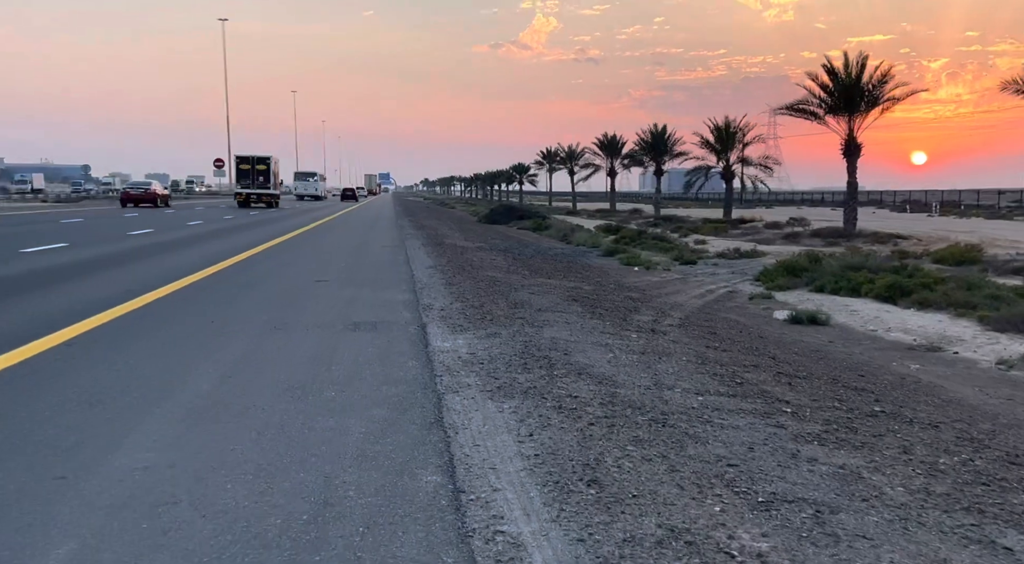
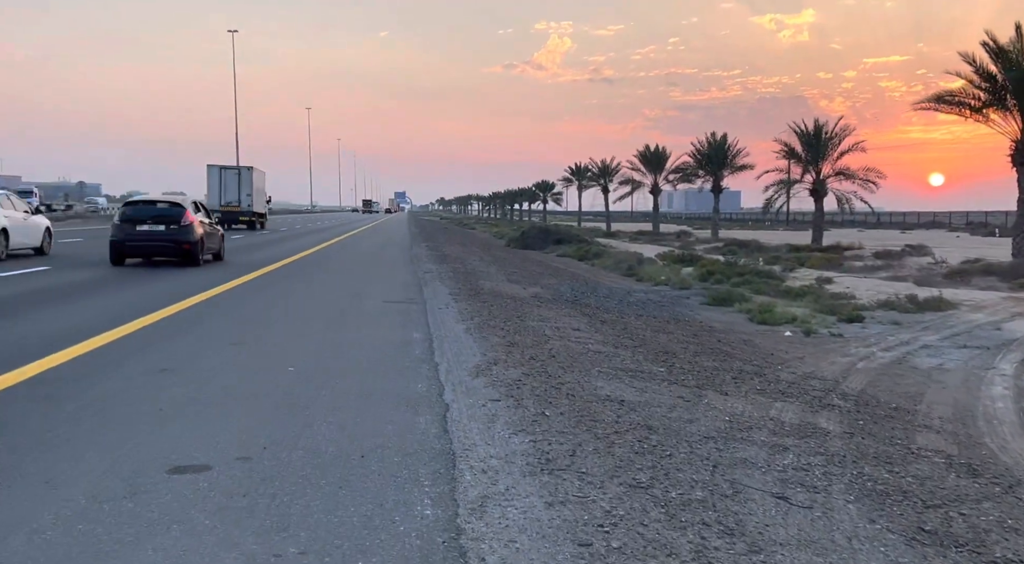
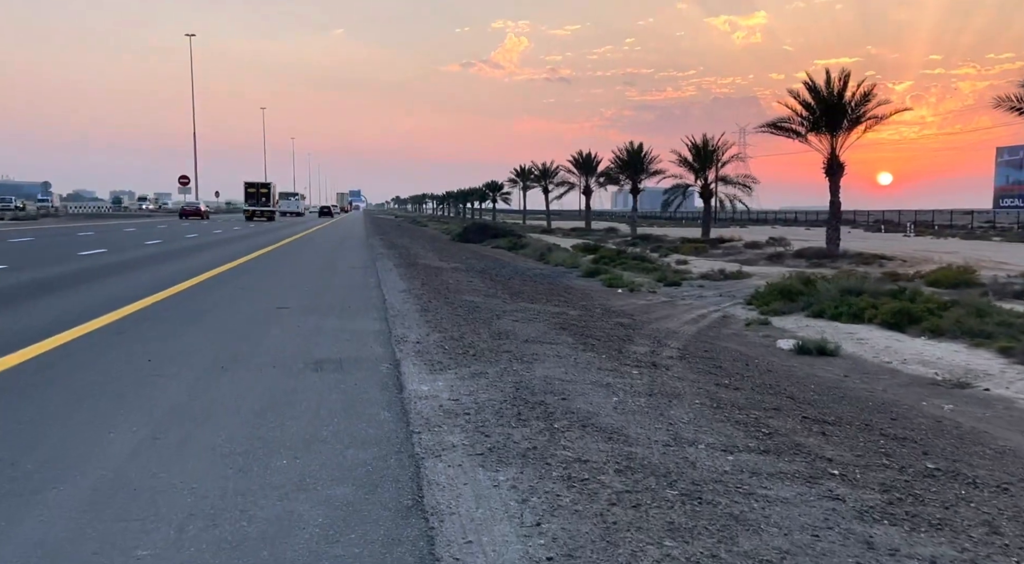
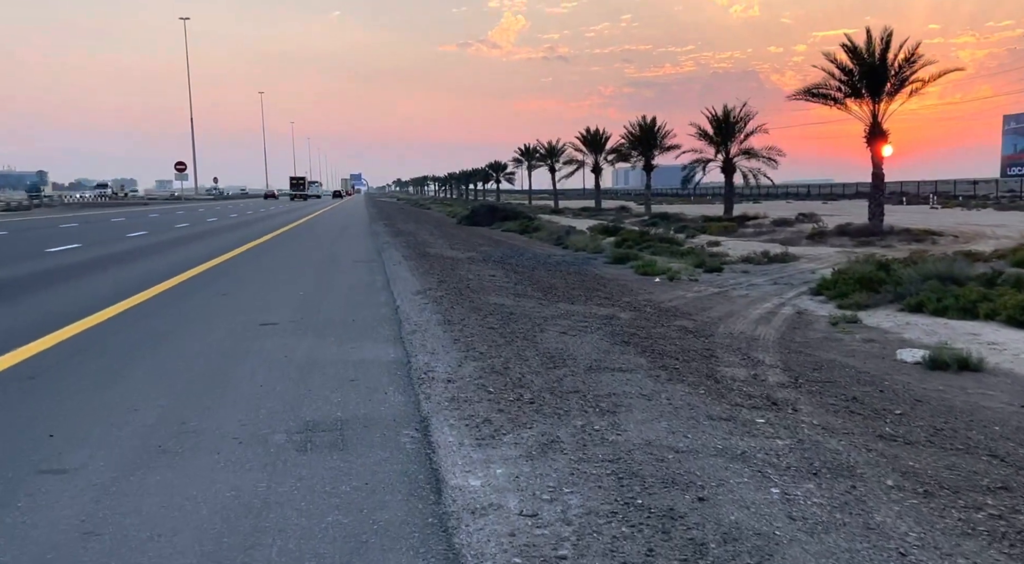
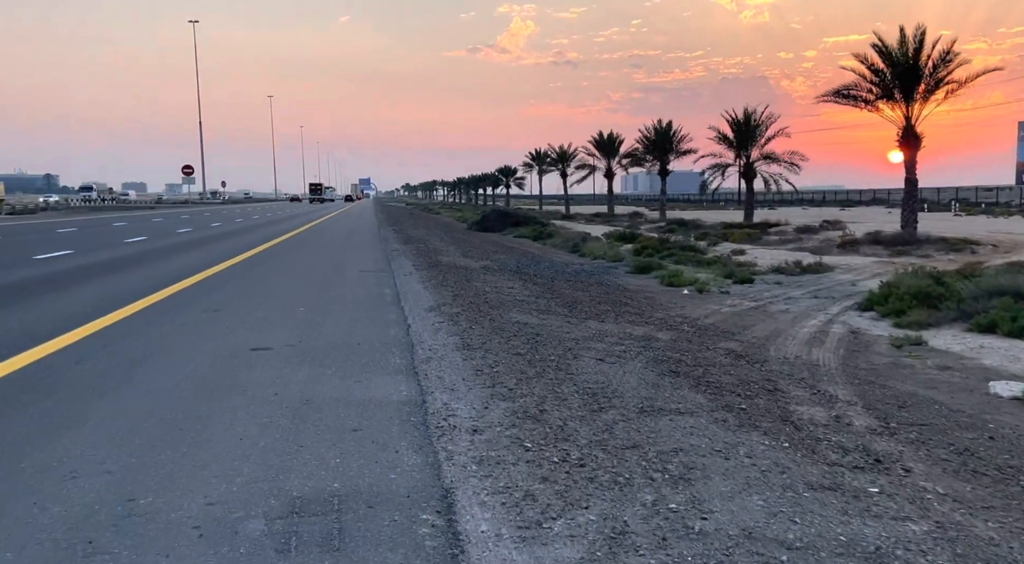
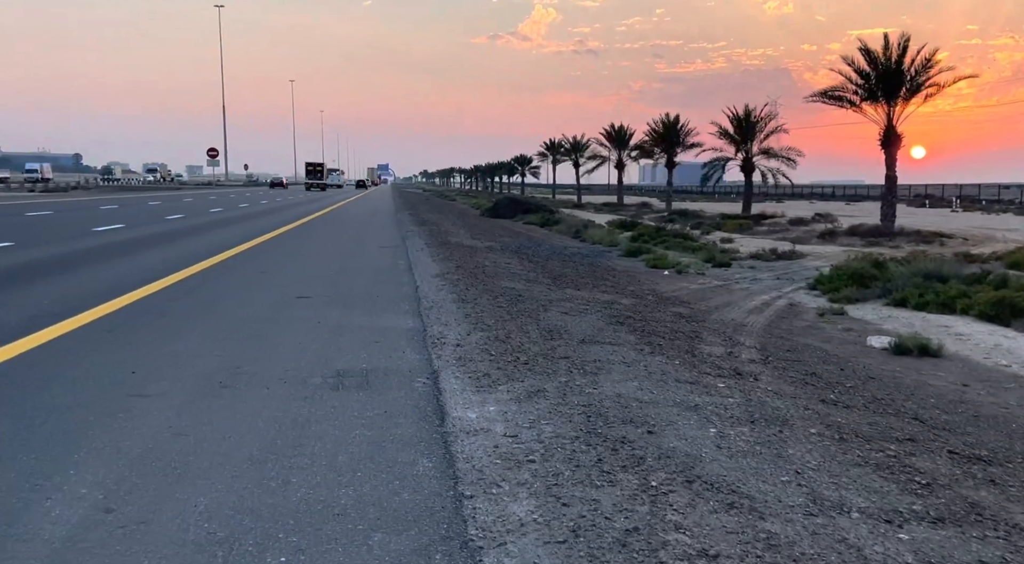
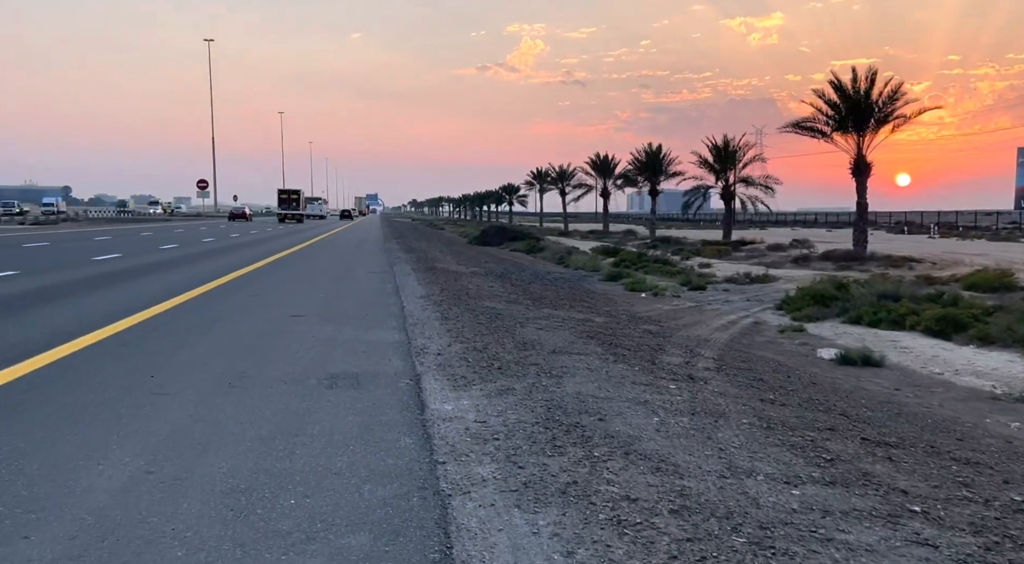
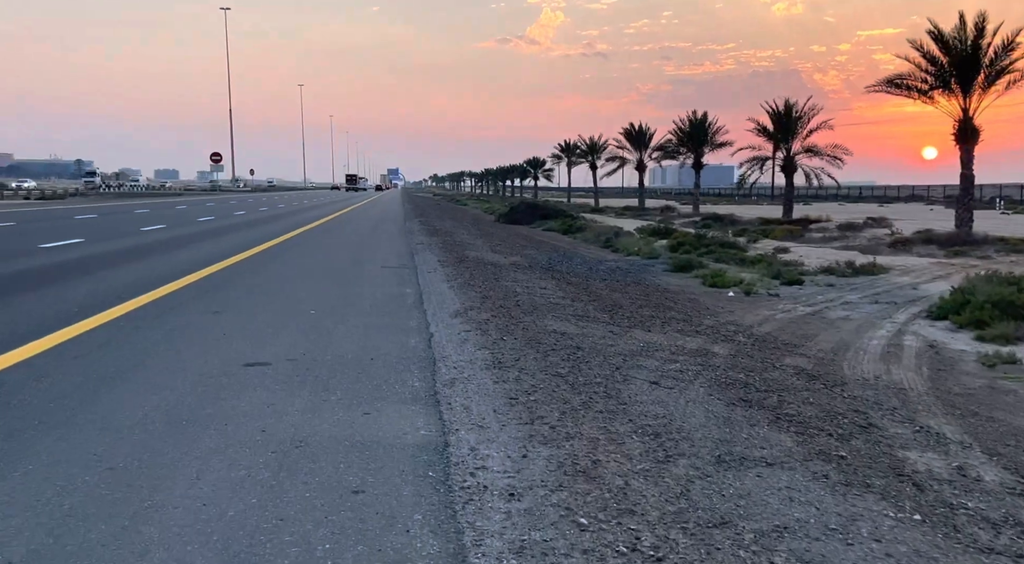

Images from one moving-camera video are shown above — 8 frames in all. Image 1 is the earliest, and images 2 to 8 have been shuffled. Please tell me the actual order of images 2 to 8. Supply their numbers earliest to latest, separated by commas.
3, 7, 6, 4, 5, 8, 2
